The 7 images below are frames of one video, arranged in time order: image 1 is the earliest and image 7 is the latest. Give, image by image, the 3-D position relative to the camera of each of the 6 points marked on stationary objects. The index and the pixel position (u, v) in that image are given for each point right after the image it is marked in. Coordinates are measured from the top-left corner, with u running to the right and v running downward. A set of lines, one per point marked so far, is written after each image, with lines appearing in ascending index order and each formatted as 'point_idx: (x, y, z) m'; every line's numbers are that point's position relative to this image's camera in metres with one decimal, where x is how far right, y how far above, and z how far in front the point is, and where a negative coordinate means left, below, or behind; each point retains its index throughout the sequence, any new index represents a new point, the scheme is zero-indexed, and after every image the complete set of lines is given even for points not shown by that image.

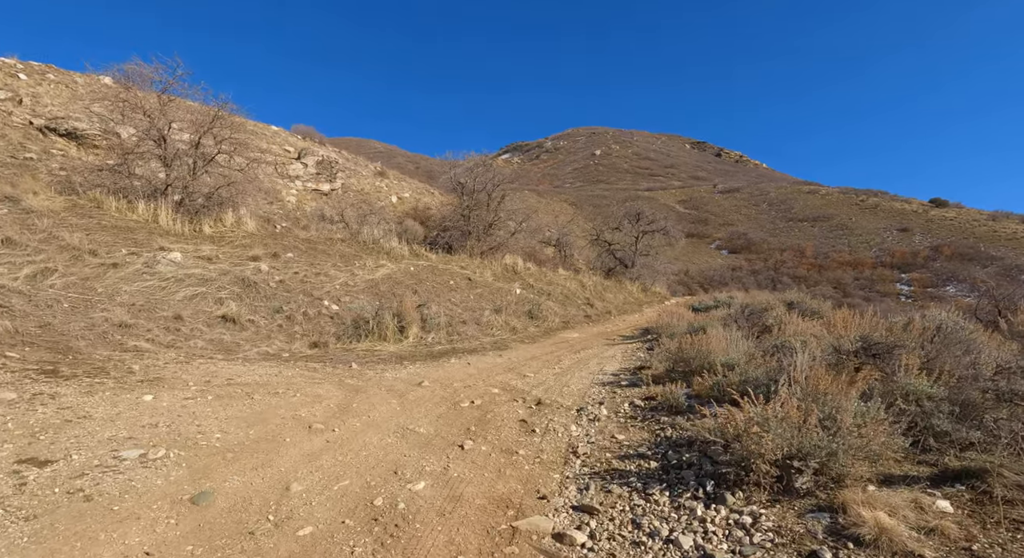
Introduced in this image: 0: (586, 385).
0: (+0.8, -1.2, +5.6) m
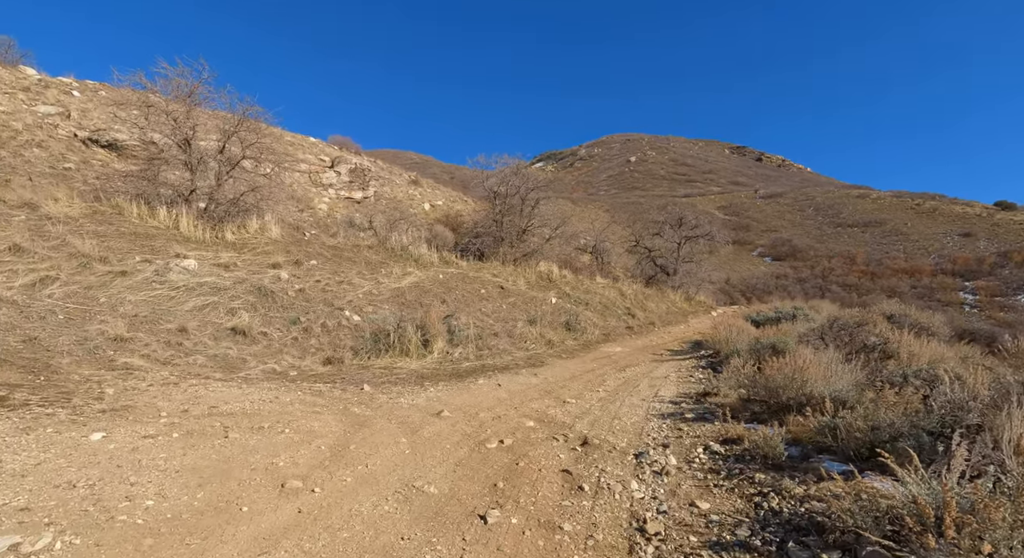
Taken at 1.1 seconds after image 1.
0: (+1.2, -1.3, +4.6) m
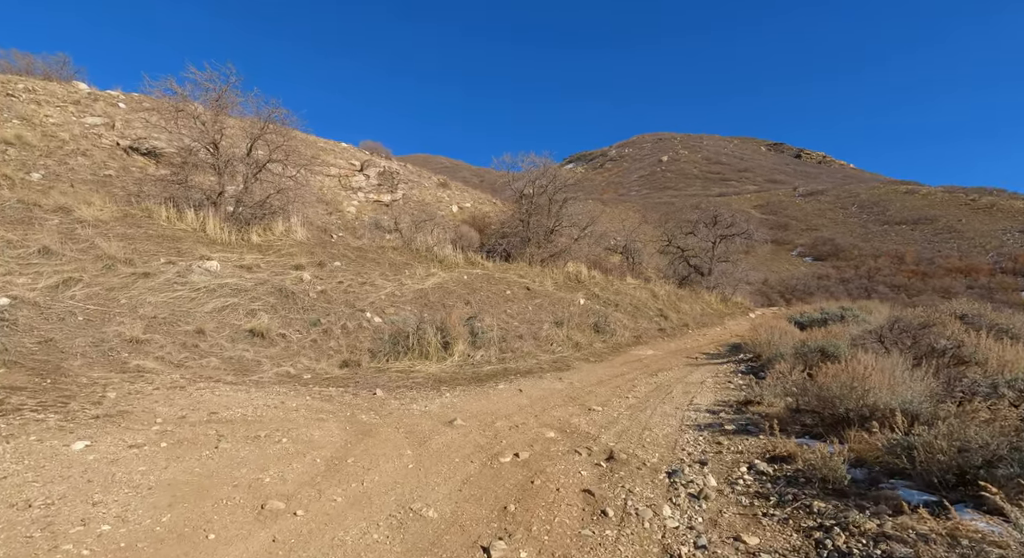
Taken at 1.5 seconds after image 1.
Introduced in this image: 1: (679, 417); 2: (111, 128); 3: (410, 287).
0: (+1.4, -1.2, +4.2) m
1: (+1.5, -1.3, +4.6) m
2: (-15.1, +5.7, +19.0) m
3: (-2.2, -0.2, +11.1) m
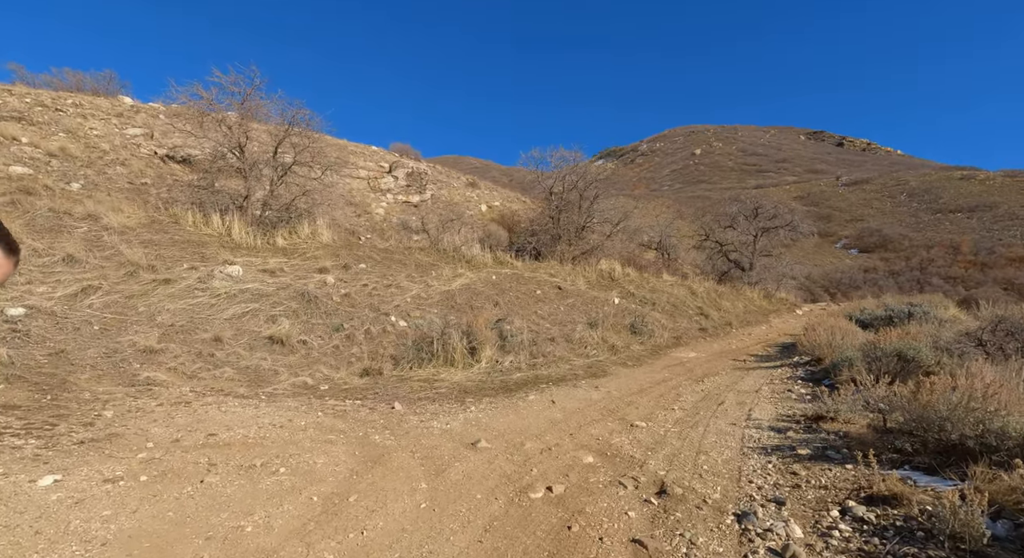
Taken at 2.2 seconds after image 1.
0: (+1.6, -1.2, +3.6) m
1: (+1.8, -1.2, +4.0) m
2: (-14.0, +5.4, +19.3) m
3: (-1.6, -0.2, +10.7) m
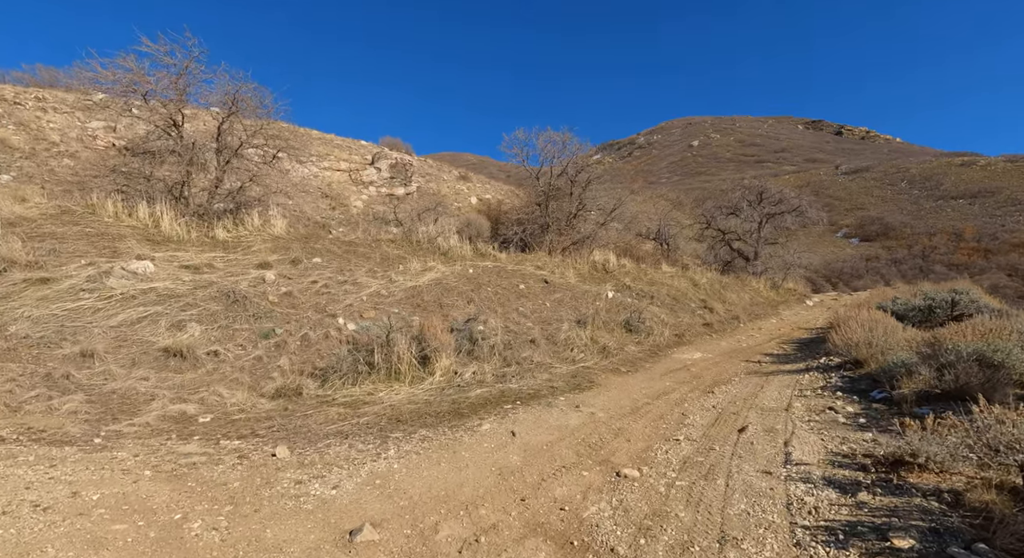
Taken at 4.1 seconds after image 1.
0: (+1.2, -1.1, +2.2) m
1: (+1.4, -1.1, +2.5) m
2: (-14.6, +5.4, +17.9) m
3: (-2.0, -0.1, +9.3) m
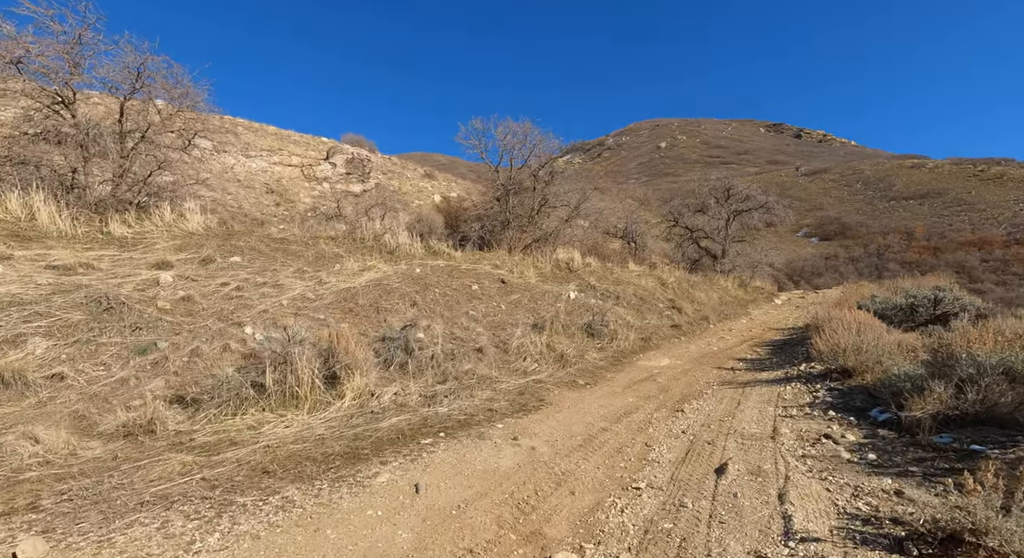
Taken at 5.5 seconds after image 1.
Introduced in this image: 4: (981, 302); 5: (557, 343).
0: (+0.7, -1.1, +1.2) m
1: (+0.9, -1.1, +1.6) m
2: (-16.0, +5.2, +16.0) m
3: (-2.9, -0.1, +8.1) m
4: (+7.1, -0.4, +7.7) m
5: (+0.7, -1.0, +7.8) m
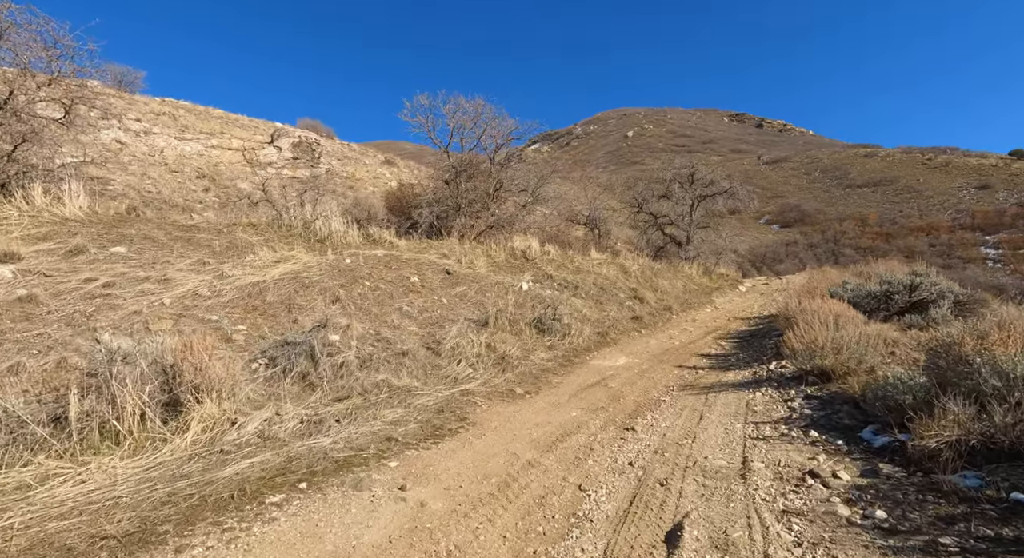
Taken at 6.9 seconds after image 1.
0: (+0.2, -1.1, +0.2) m
1: (+0.4, -1.1, +0.6) m
2: (-17.4, +5.3, +13.8) m
3: (-3.8, 0.0, +6.9) m
4: (+6.2, -0.1, +7.0) m
5: (-0.2, -0.9, +6.8) m
